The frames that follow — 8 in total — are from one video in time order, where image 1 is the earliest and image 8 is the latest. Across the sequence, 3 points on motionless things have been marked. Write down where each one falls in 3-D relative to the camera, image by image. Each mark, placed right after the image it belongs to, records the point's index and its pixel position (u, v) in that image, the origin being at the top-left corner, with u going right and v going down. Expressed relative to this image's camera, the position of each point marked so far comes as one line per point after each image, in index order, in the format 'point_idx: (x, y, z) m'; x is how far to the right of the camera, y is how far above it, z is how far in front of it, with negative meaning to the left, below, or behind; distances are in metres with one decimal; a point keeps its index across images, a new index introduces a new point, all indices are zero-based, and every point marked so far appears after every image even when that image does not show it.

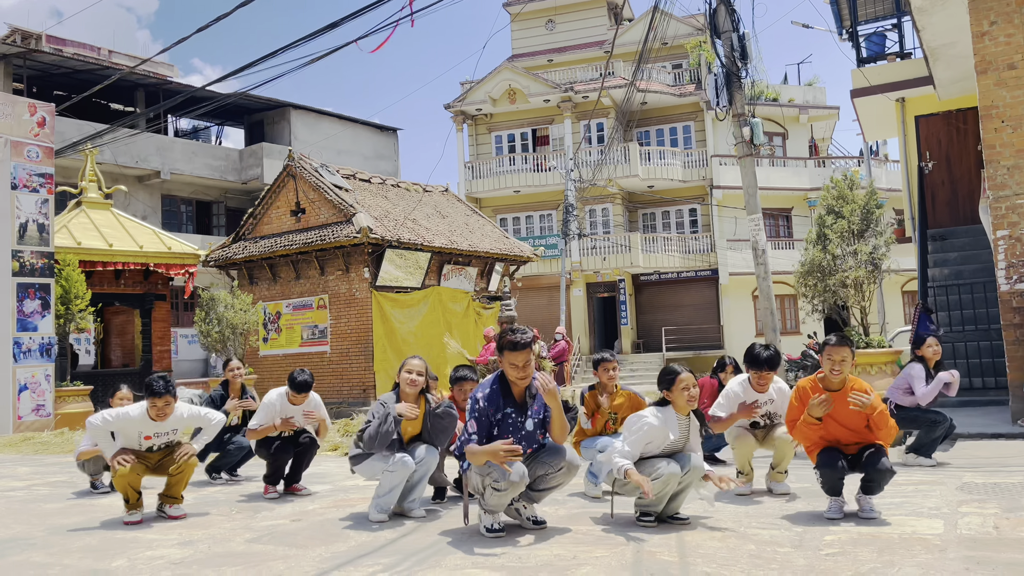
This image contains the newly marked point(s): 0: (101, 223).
0: (-8.3, +1.3, +16.7) m
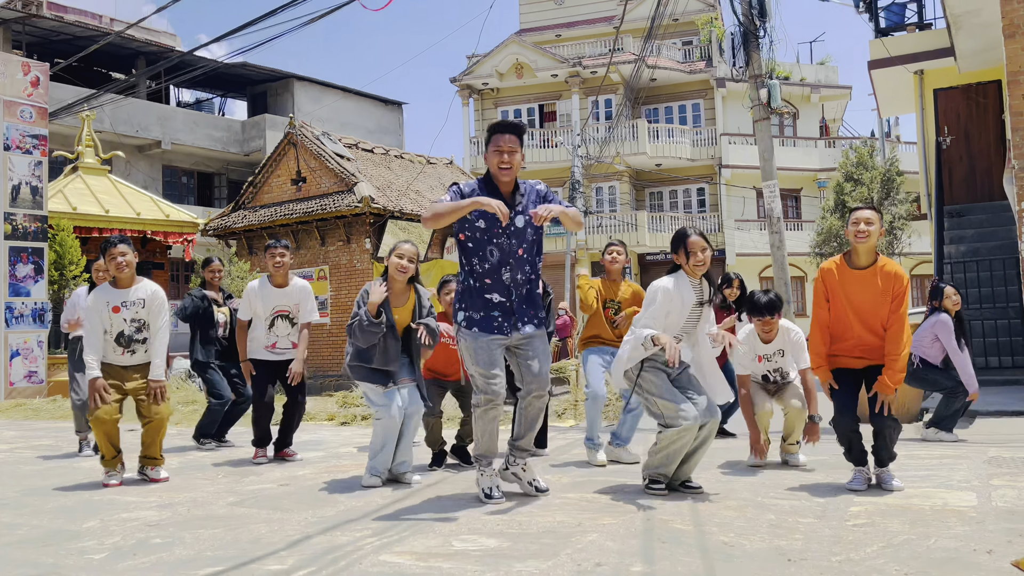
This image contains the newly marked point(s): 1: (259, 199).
0: (-8.2, +2.0, +16.4) m
1: (-5.3, +1.9, +17.5) m
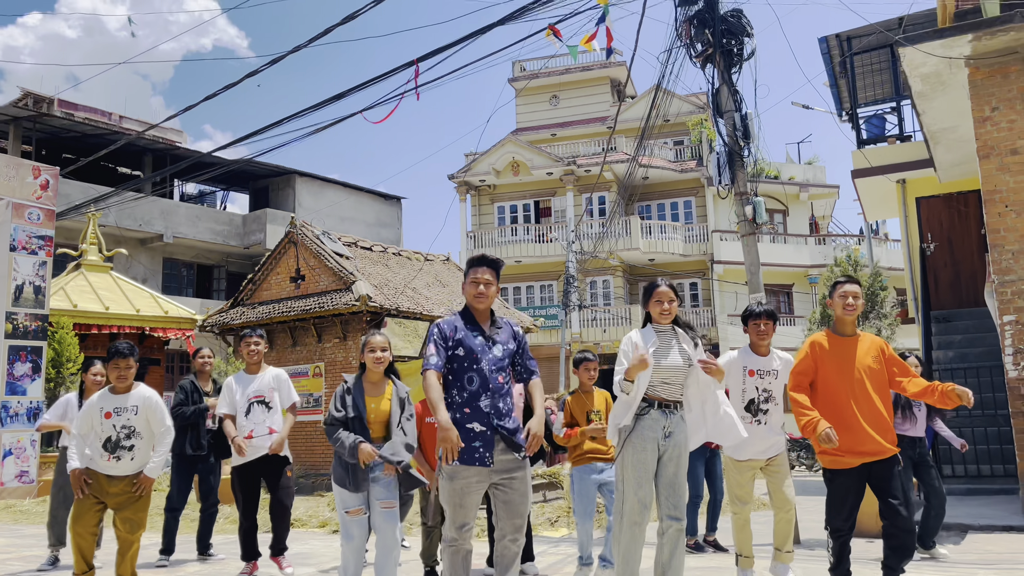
0: (-8.3, +0.1, +16.6) m
1: (-5.4, -0.2, +17.7) m
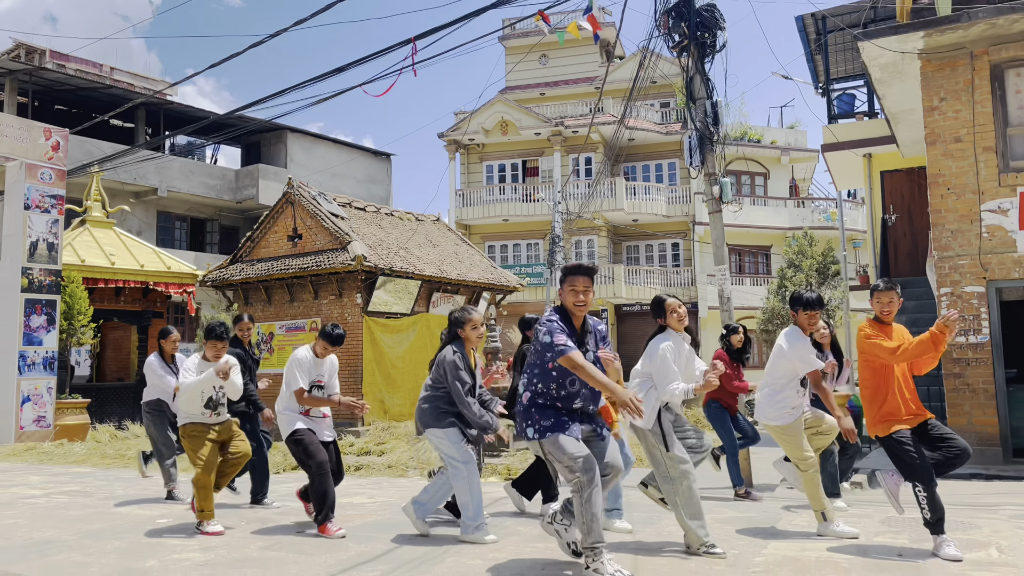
0: (-8.6, +1.0, +17.4) m
1: (-5.7, +0.8, +18.5) m
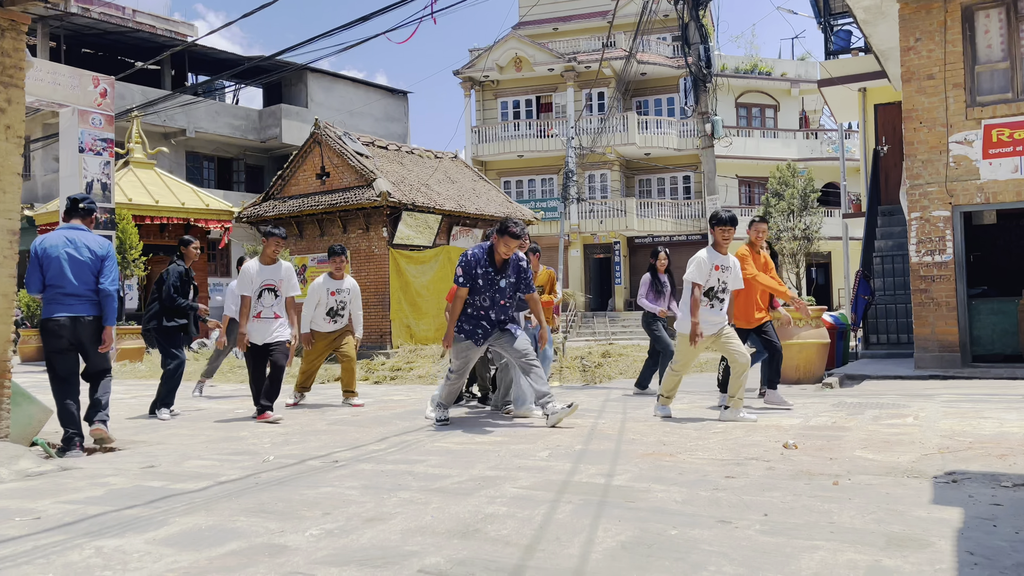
0: (-8.2, +2.4, +18.7) m
1: (-5.4, +2.3, +19.8) m
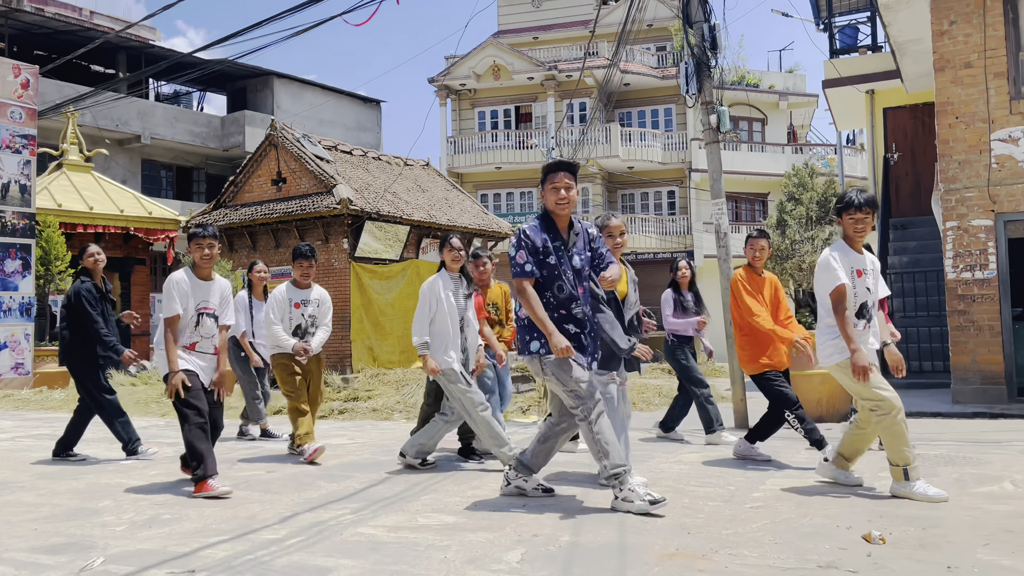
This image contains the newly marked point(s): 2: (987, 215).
0: (-8.8, +2.1, +16.8) m
1: (-5.9, +2.0, +18.0) m
2: (+5.4, +0.8, +9.4) m
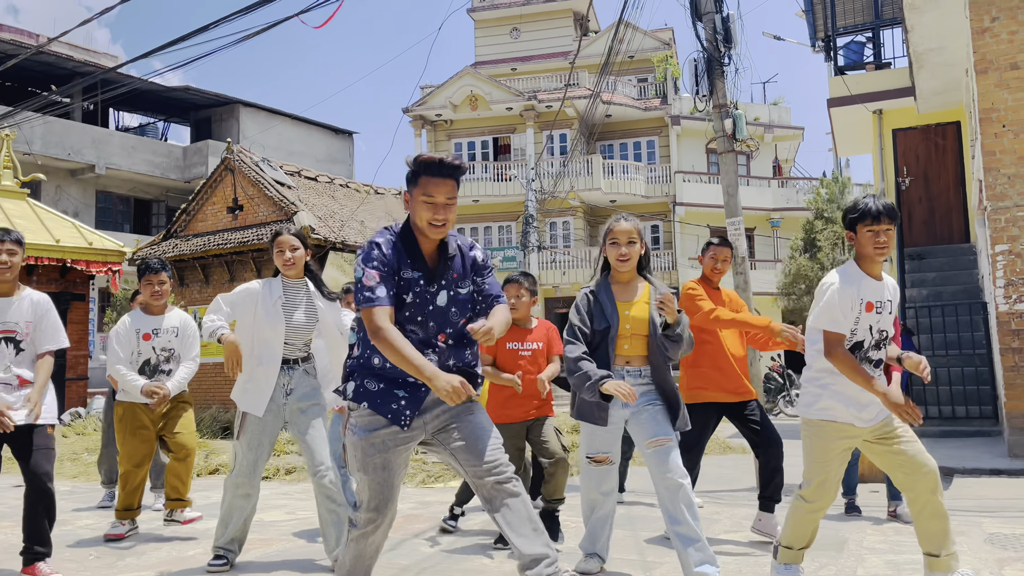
0: (-9.1, +1.4, +15.2) m
1: (-6.3, +1.2, +16.4) m
2: (+5.2, +0.5, +8.1) m
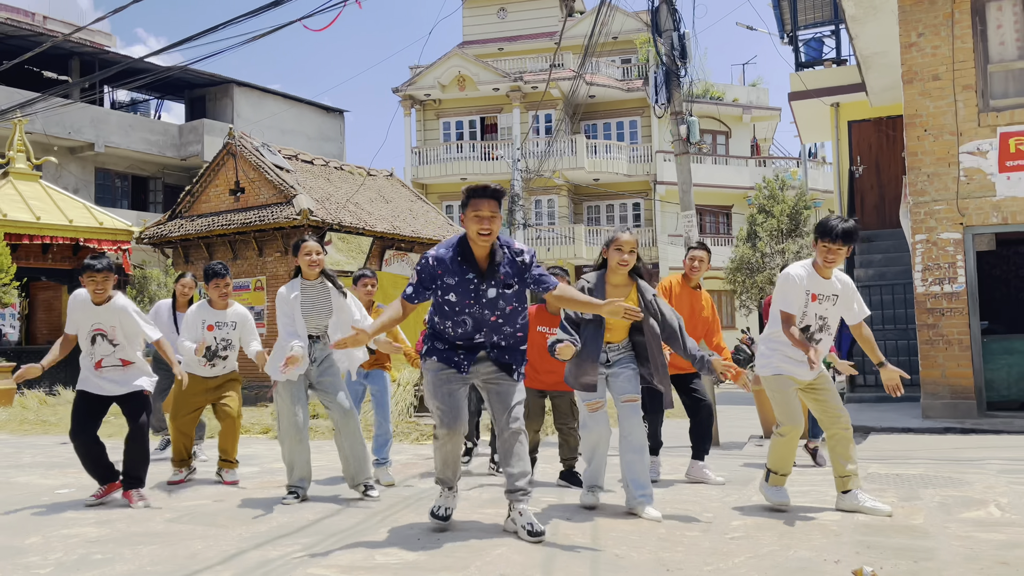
0: (-9.4, +1.8, +16.2) m
1: (-6.7, +1.7, +17.5) m
2: (+5.0, +0.7, +9.3) m
